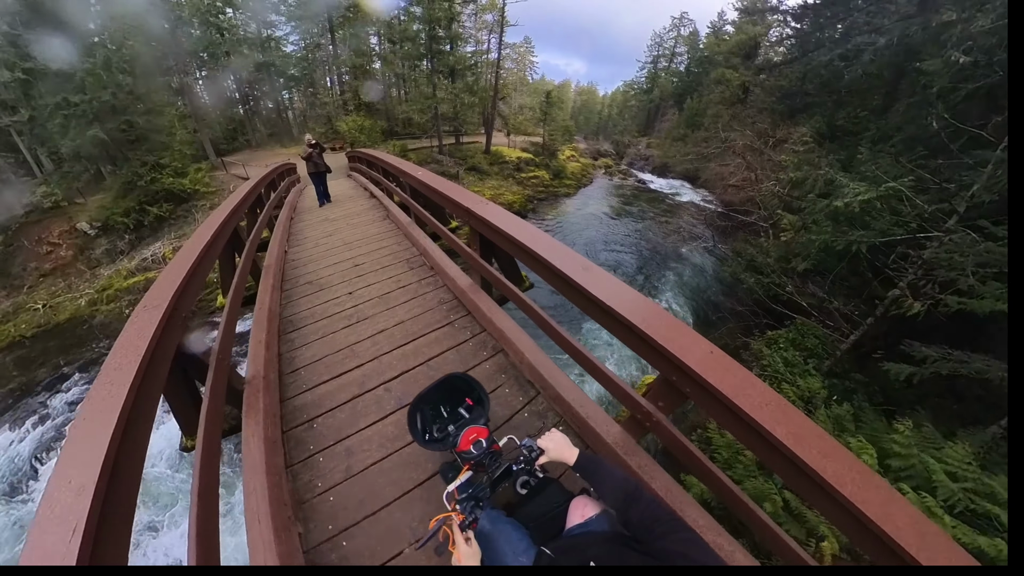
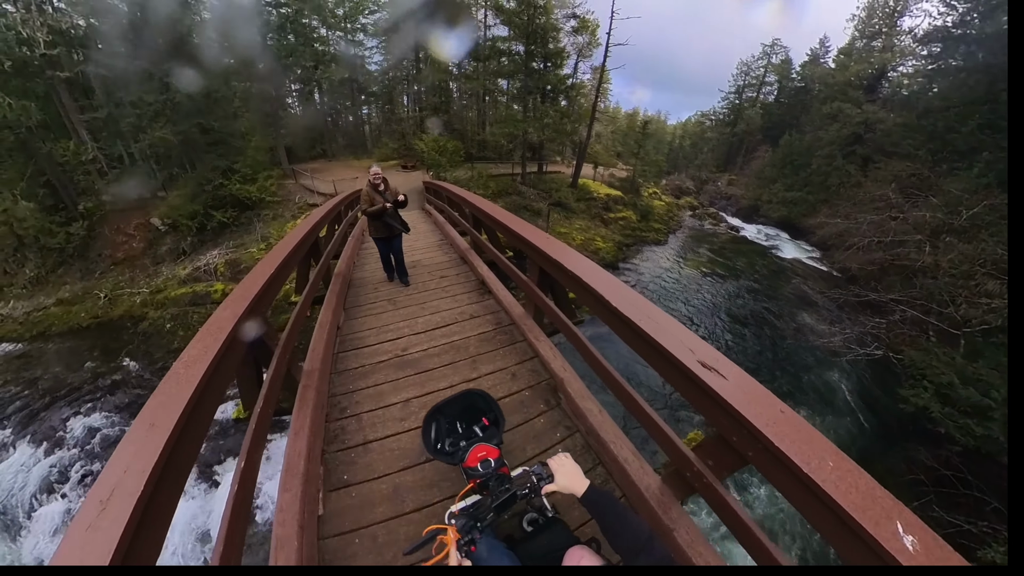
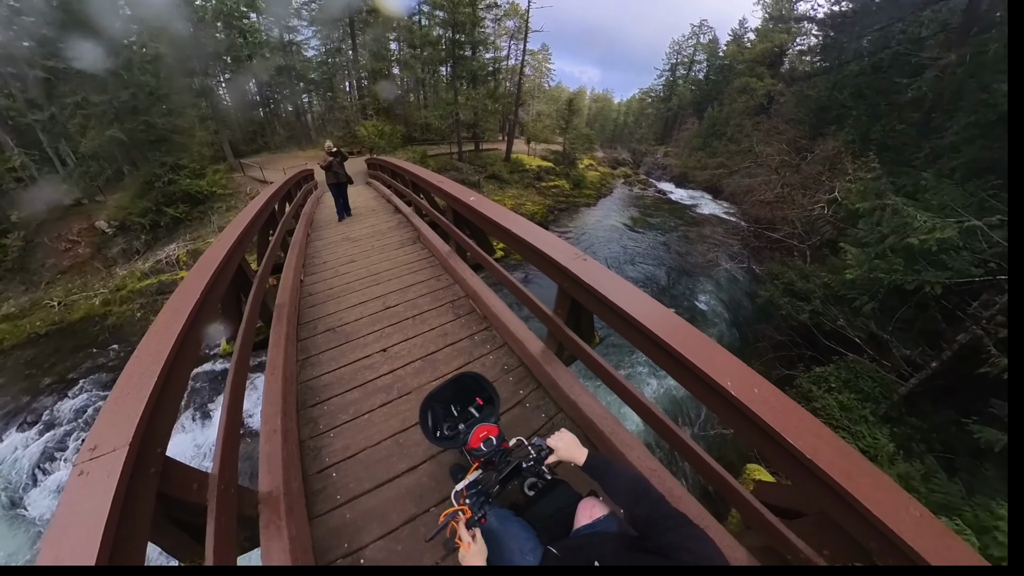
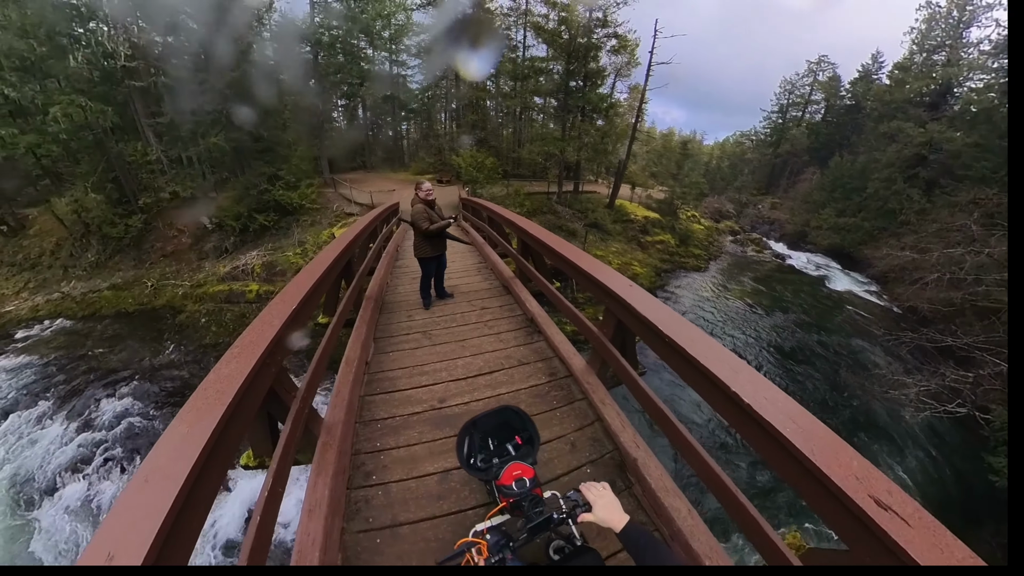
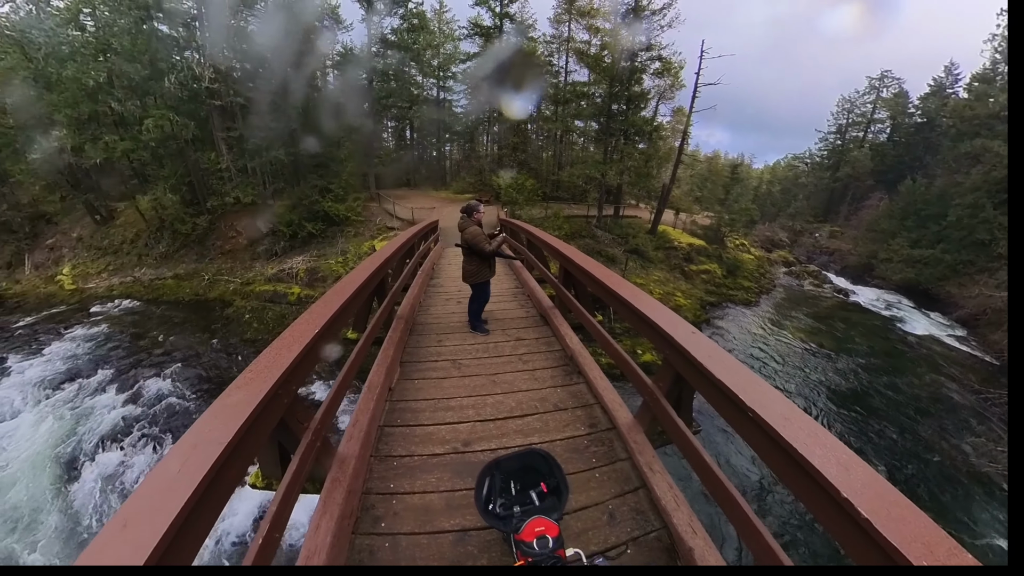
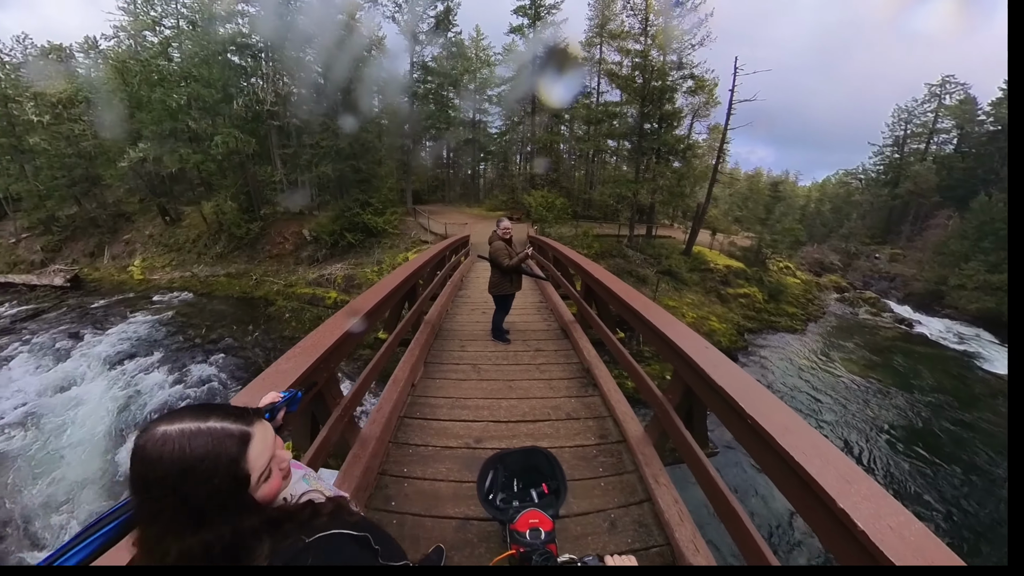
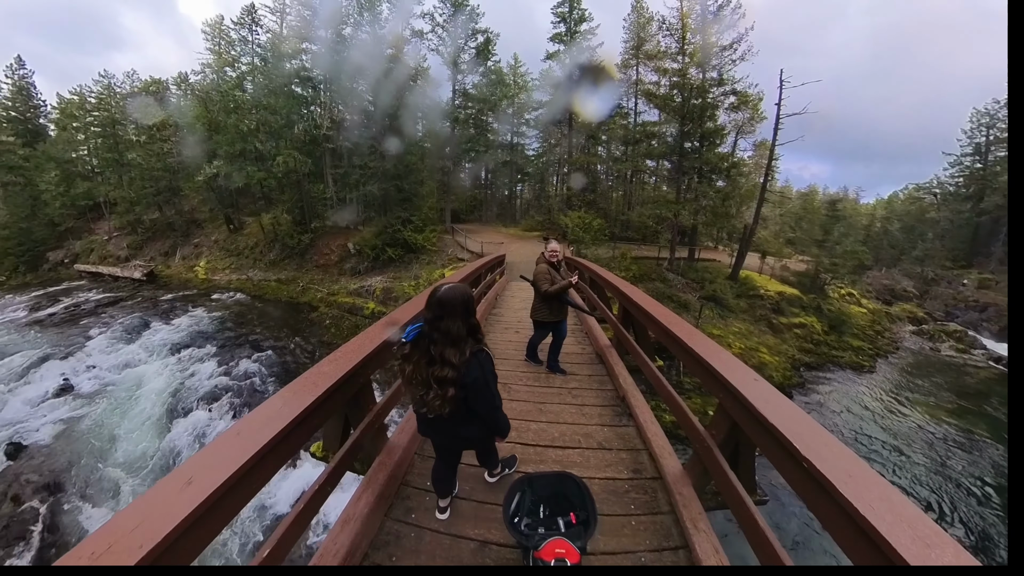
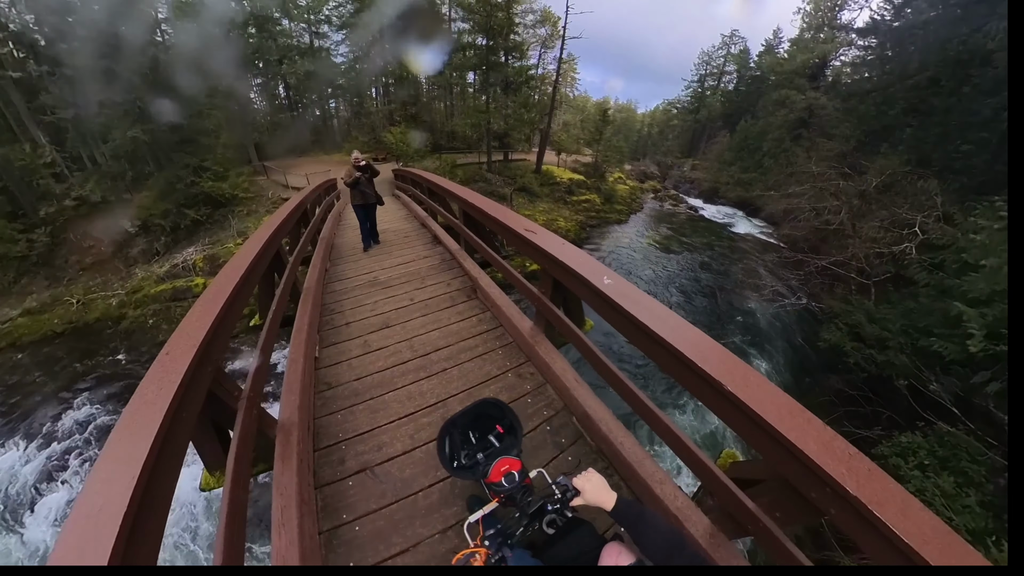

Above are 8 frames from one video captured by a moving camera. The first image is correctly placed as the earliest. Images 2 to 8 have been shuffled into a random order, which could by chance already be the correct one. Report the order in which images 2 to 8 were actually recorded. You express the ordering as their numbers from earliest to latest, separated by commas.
3, 8, 2, 4, 5, 6, 7
